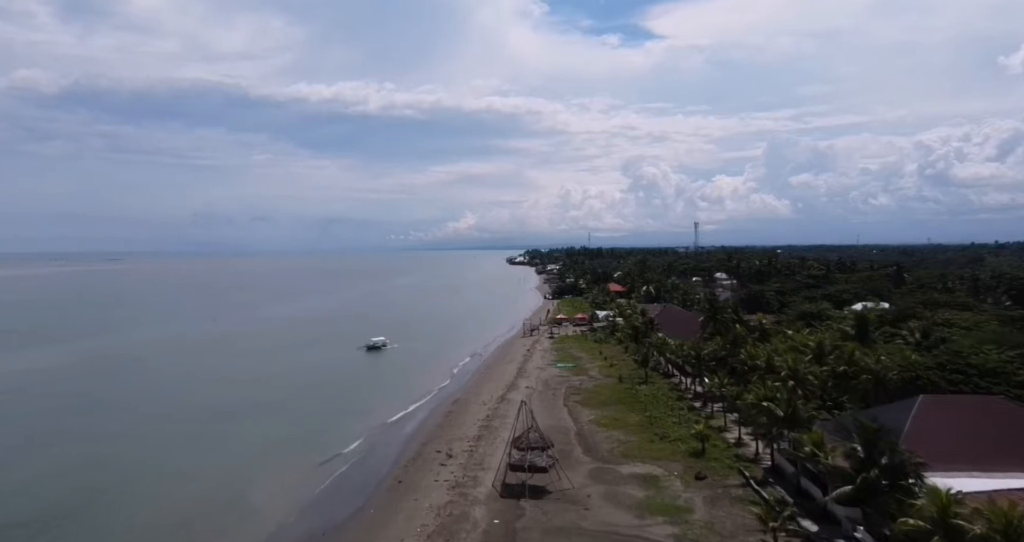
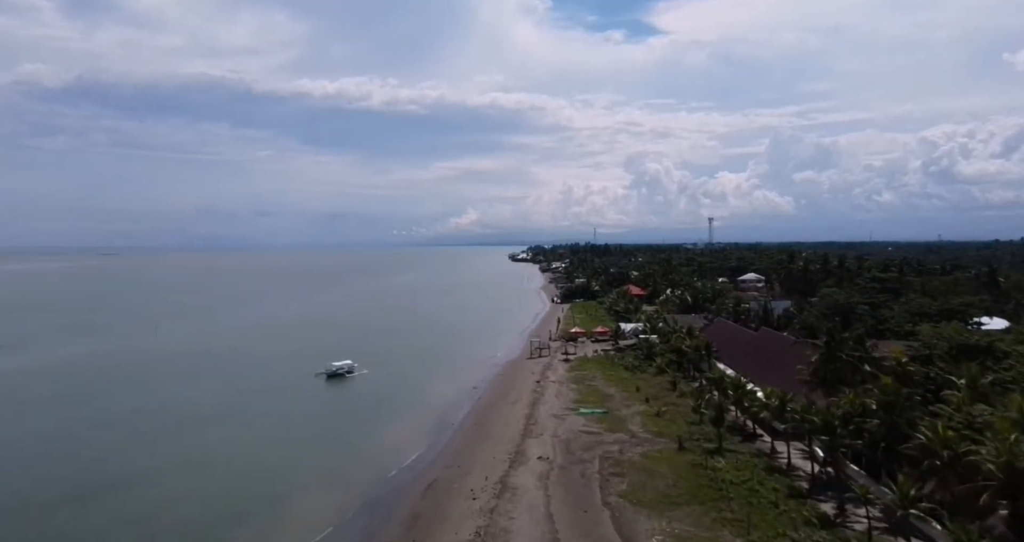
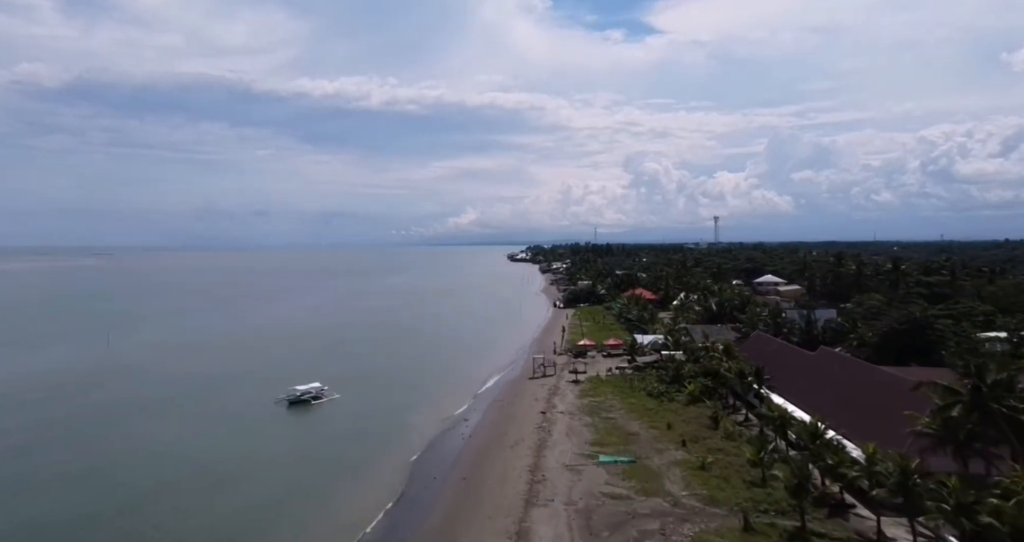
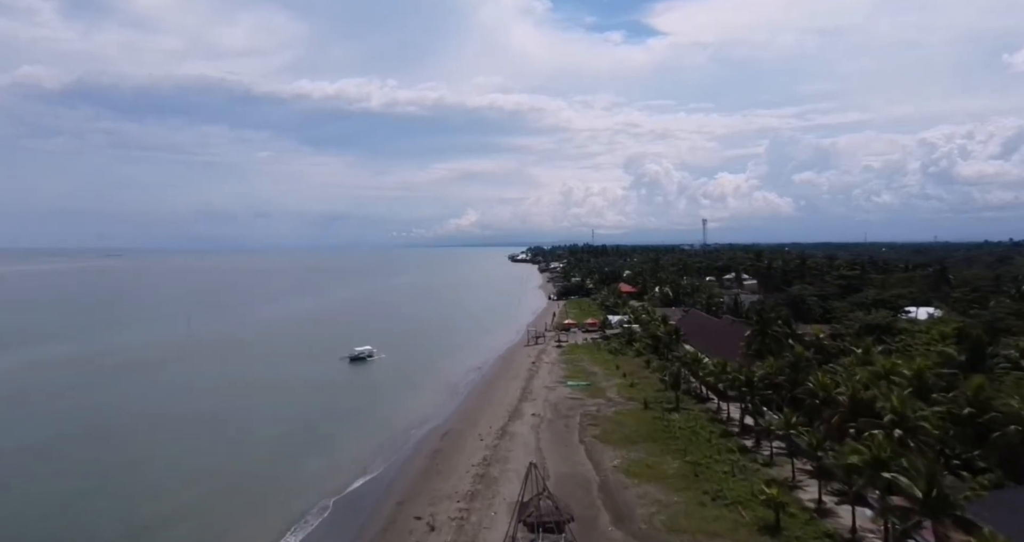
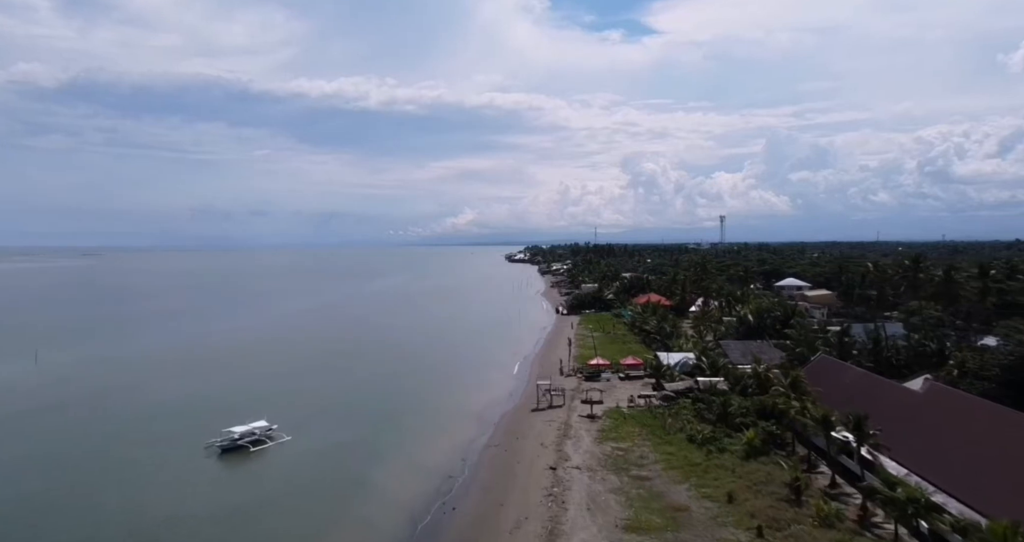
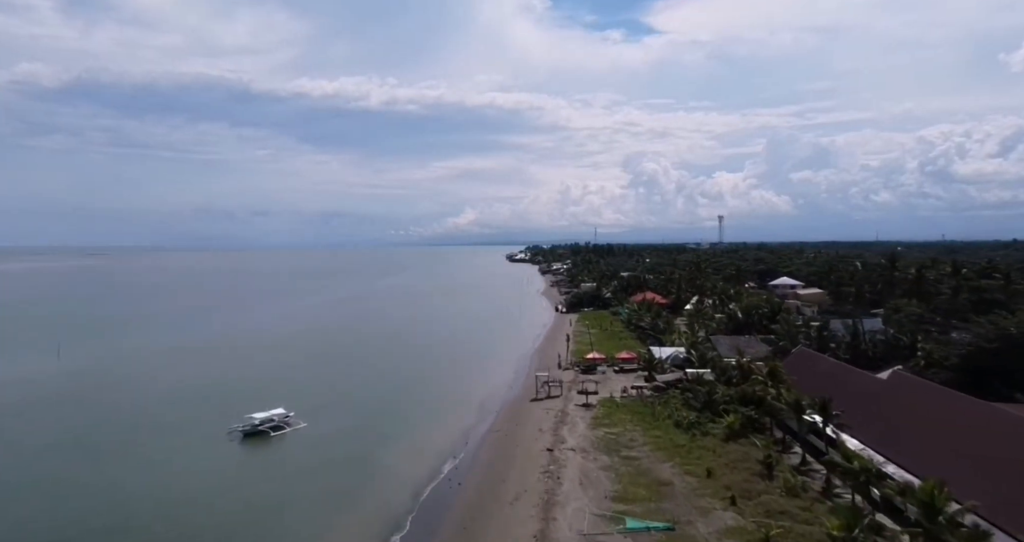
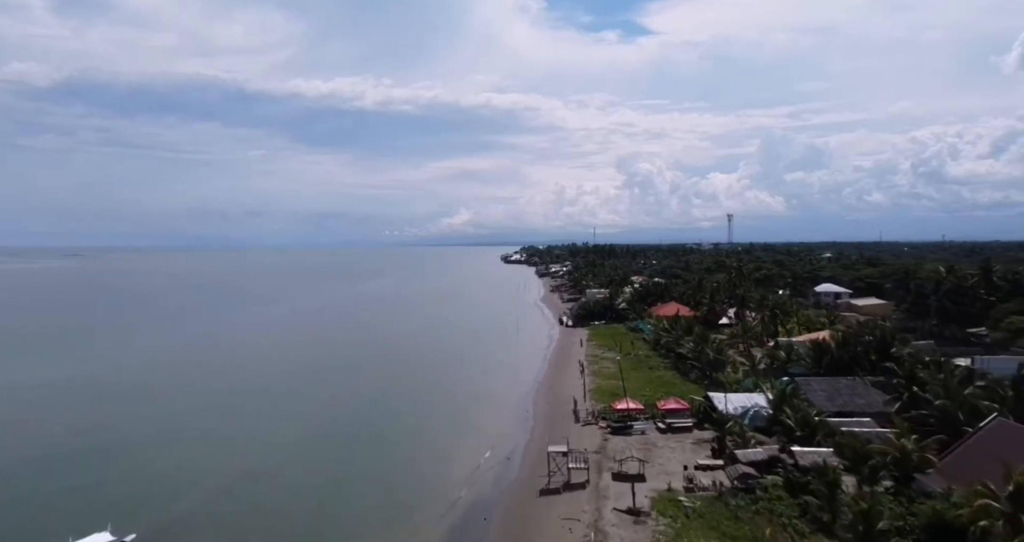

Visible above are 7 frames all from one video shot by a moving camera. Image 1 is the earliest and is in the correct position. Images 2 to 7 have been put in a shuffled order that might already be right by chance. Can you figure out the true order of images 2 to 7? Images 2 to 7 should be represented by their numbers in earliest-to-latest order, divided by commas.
4, 2, 3, 6, 5, 7
